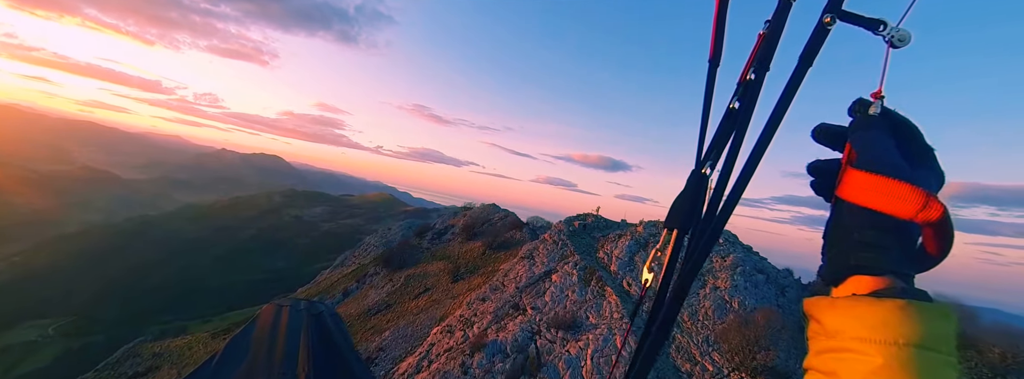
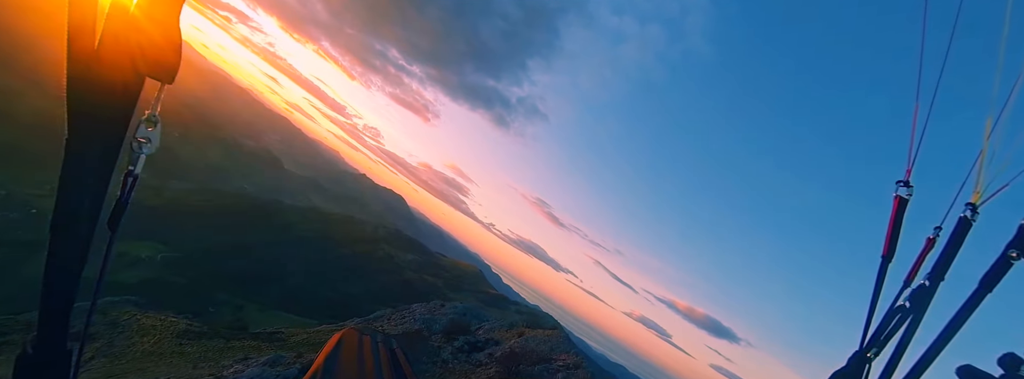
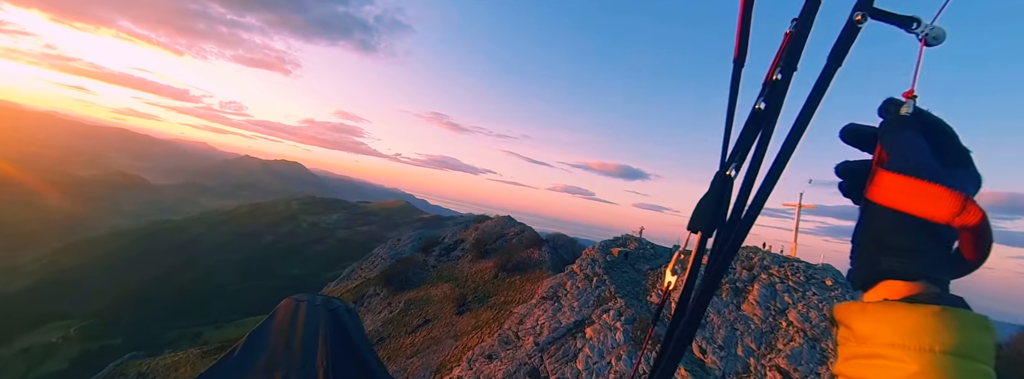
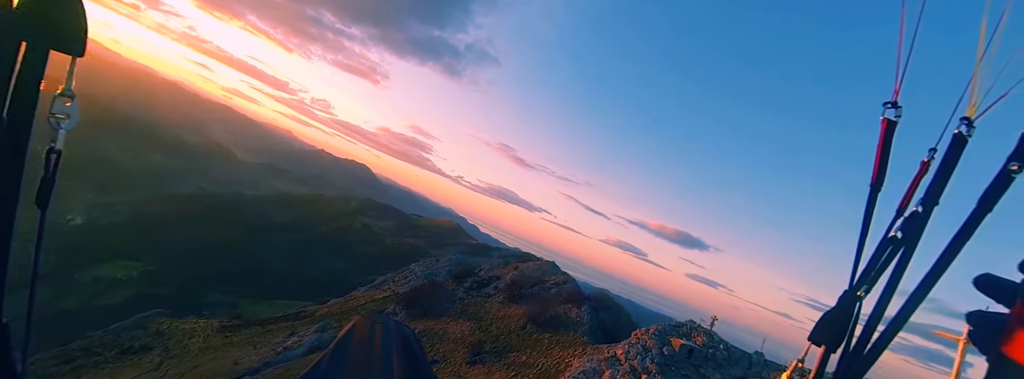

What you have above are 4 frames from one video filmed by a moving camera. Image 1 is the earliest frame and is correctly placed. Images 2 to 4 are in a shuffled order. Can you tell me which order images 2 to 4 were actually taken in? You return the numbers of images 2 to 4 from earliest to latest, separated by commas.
3, 4, 2
